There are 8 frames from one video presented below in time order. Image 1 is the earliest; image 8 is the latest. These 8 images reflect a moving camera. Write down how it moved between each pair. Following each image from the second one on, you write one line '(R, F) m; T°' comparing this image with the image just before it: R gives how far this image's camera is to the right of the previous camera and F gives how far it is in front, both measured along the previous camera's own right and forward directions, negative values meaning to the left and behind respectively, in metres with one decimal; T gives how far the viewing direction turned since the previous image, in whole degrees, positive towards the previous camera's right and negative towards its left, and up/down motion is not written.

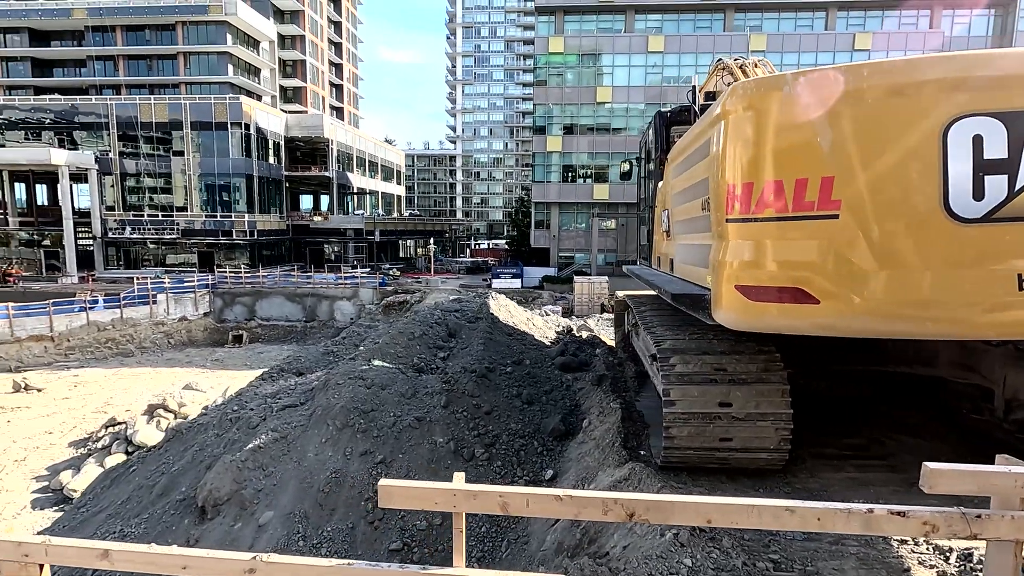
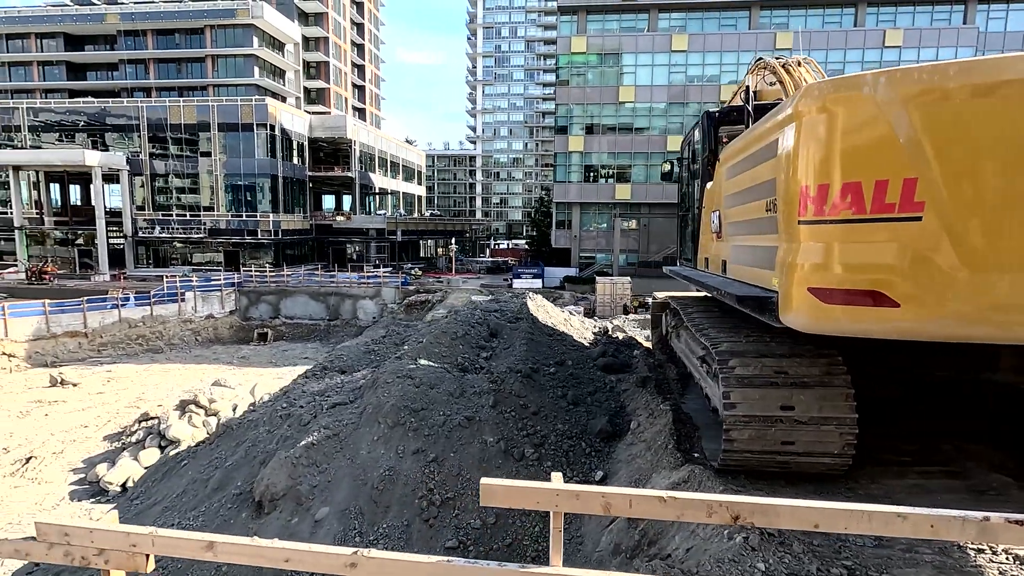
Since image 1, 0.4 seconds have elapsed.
(-0.3, 0.0) m; -2°
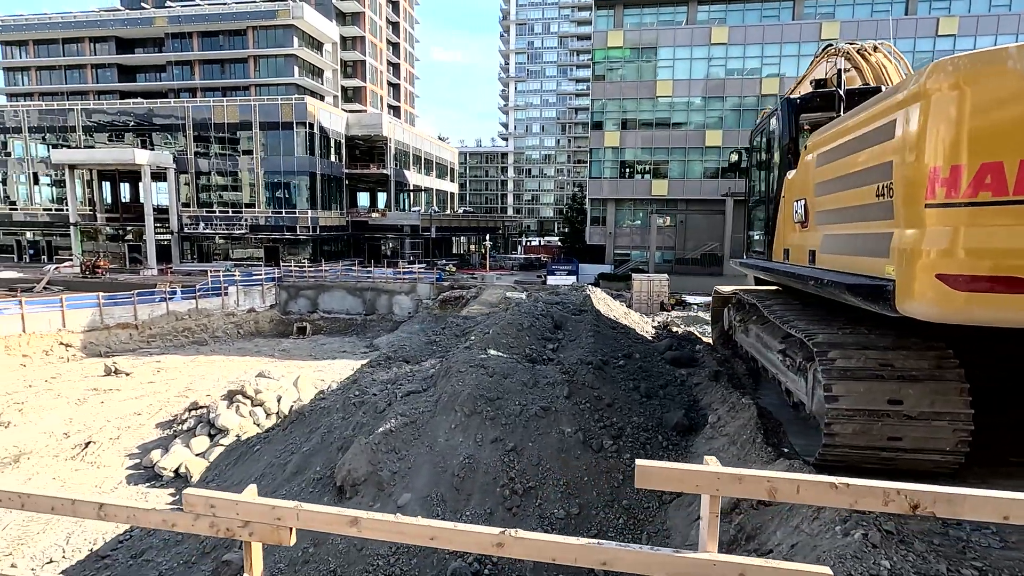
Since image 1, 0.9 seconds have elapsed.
(-0.4, 0.0) m; -3°
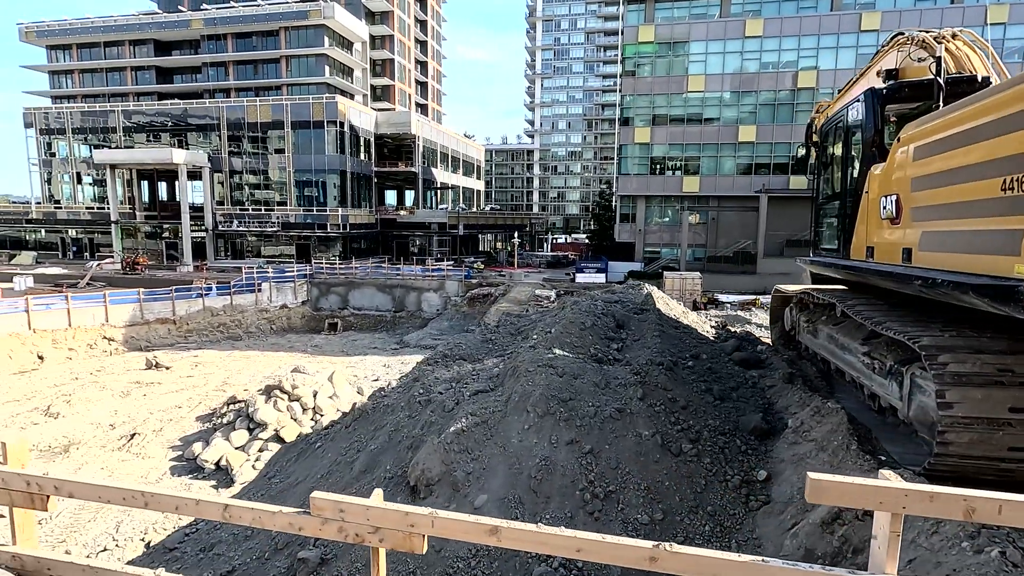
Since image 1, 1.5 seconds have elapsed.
(-0.5, +0.1) m; -2°
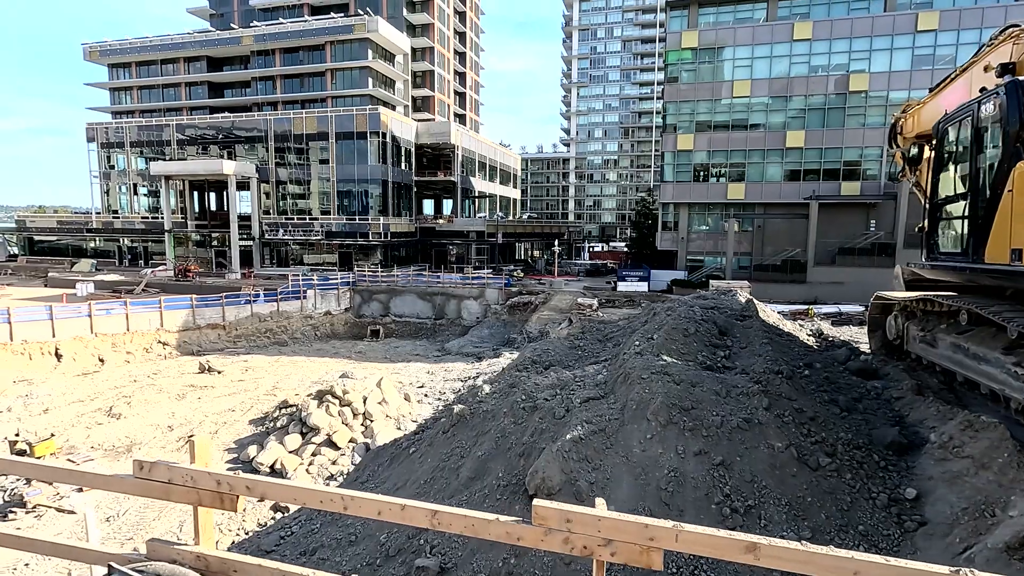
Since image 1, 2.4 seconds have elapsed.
(-0.8, +0.1) m; -3°
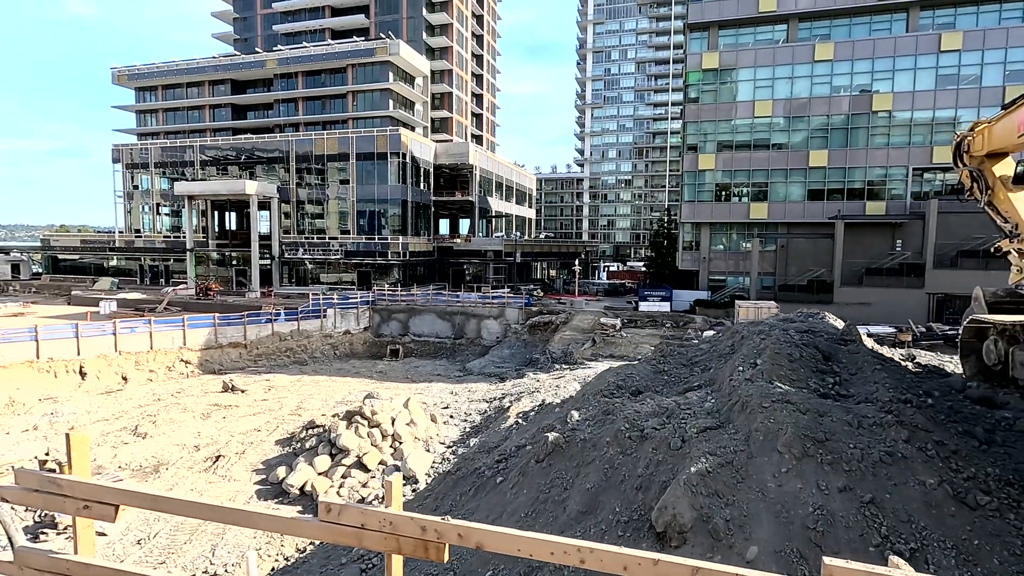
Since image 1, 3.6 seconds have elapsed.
(-0.9, +0.2) m; -1°
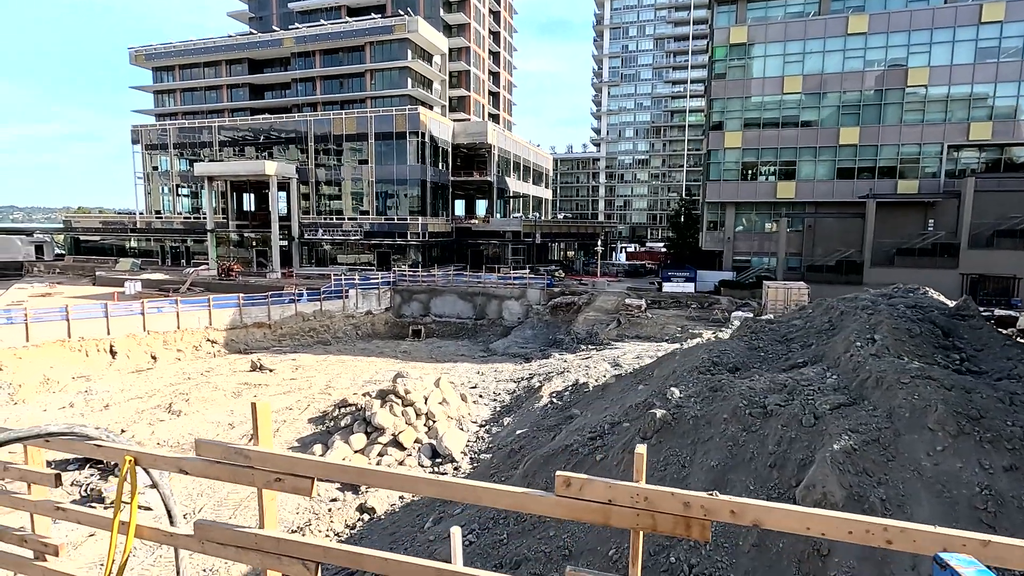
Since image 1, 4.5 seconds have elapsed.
(-1.0, +0.2) m; -1°
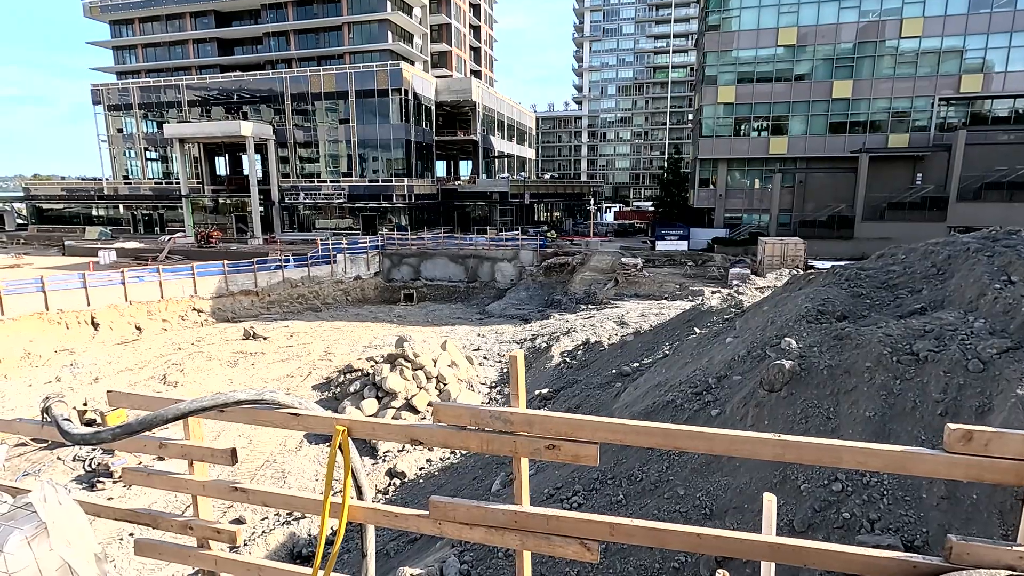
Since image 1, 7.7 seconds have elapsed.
(-1.4, +0.5) m; +2°
